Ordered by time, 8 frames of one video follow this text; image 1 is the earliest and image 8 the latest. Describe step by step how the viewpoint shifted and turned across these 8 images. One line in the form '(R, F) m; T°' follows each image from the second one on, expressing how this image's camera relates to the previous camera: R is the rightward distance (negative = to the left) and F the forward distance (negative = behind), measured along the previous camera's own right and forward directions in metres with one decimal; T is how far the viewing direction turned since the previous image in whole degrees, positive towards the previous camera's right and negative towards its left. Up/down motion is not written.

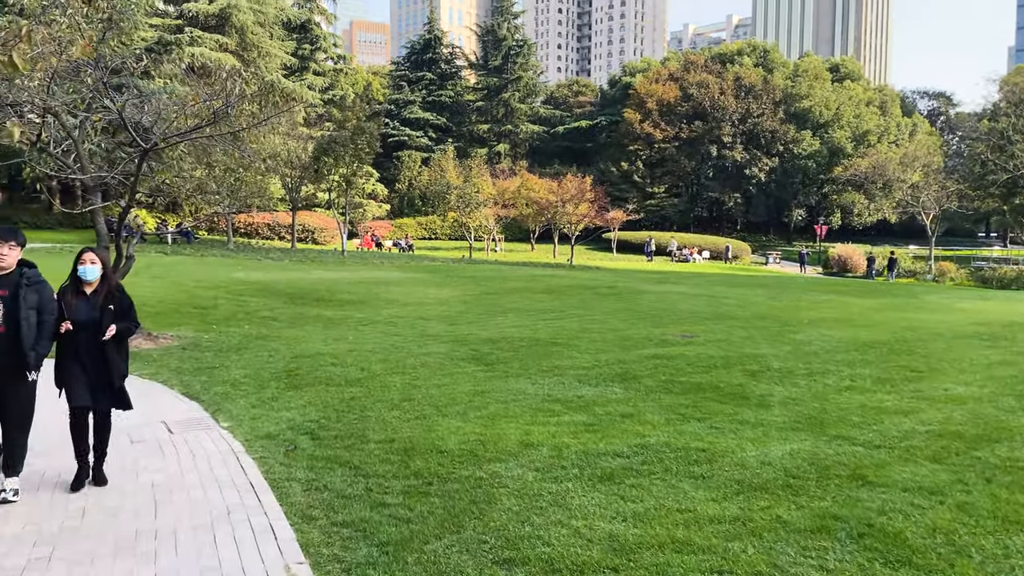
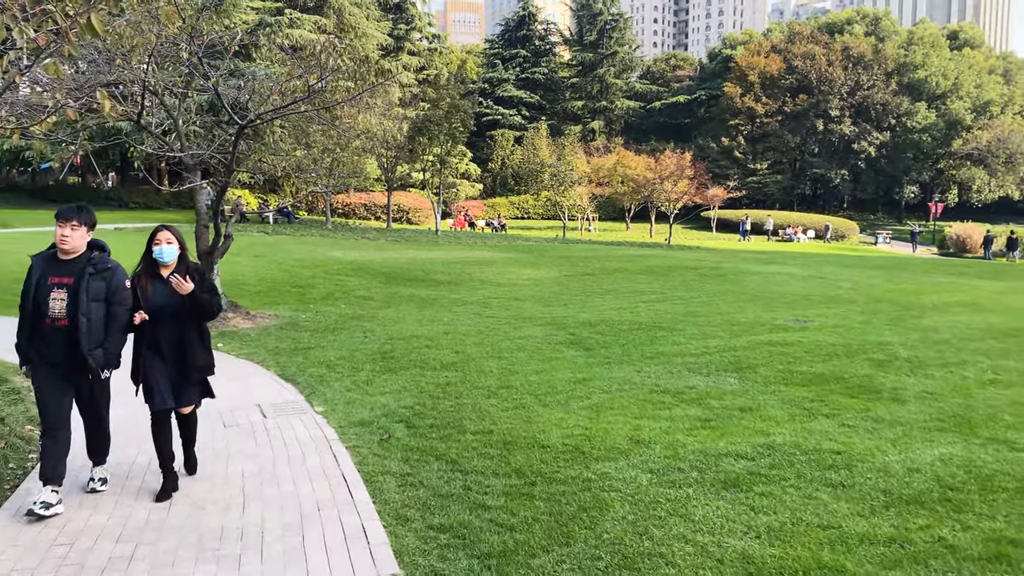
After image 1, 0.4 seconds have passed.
(-0.1, +0.4) m; -6°
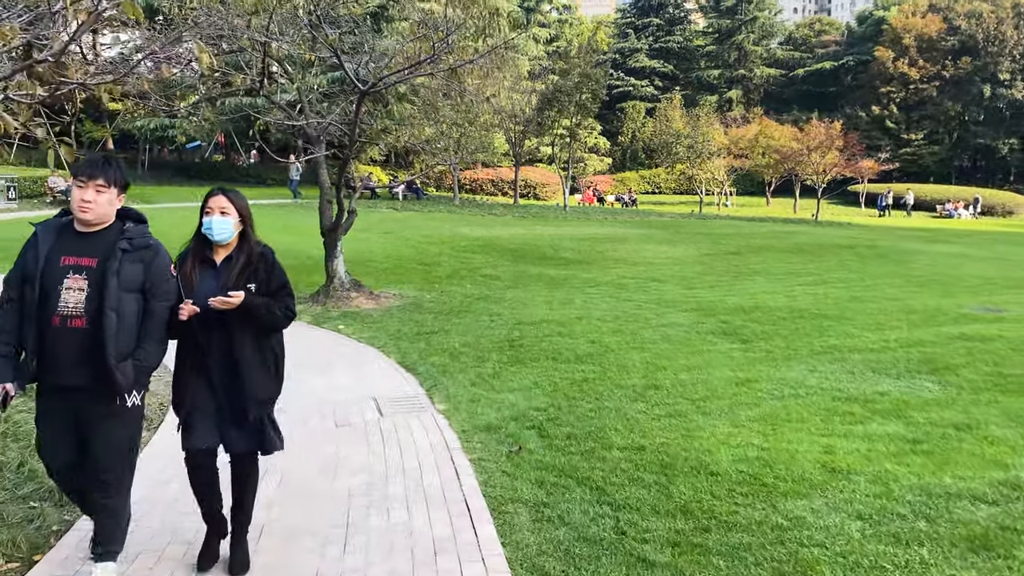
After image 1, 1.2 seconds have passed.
(-0.2, +0.9) m; -8°
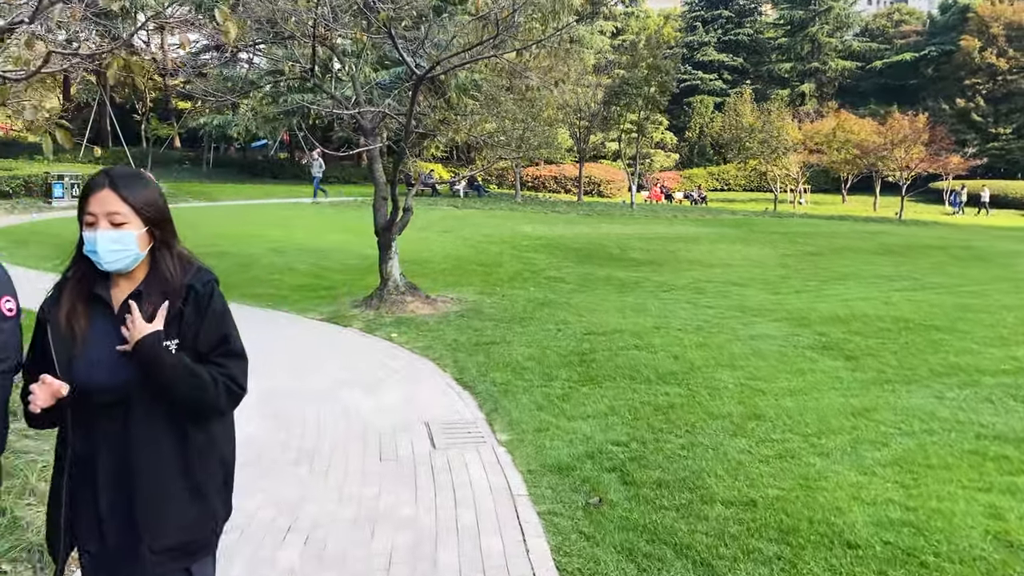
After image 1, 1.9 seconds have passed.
(-0.1, +0.8) m; -4°
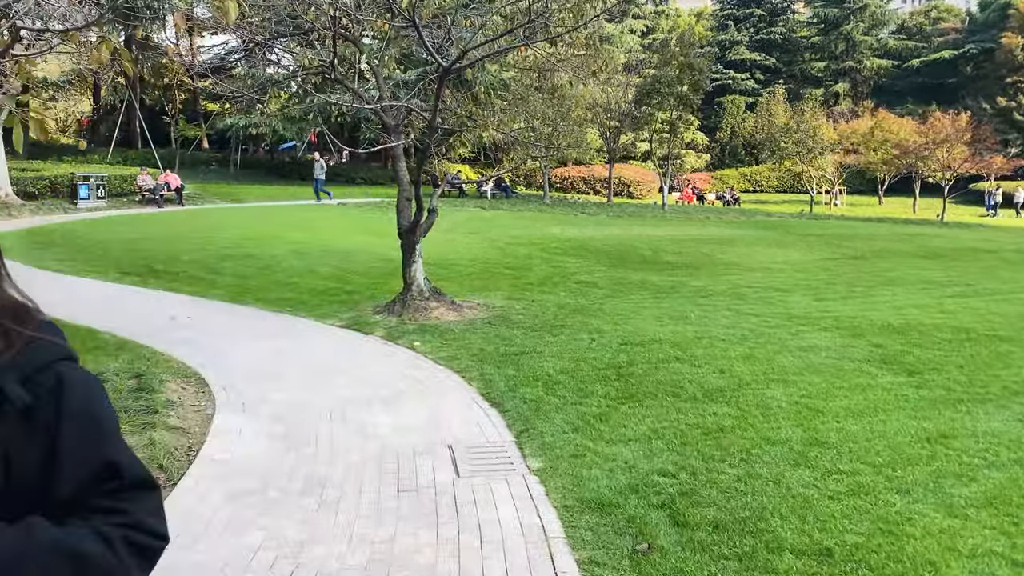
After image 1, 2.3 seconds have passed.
(0.0, +0.4) m; -2°
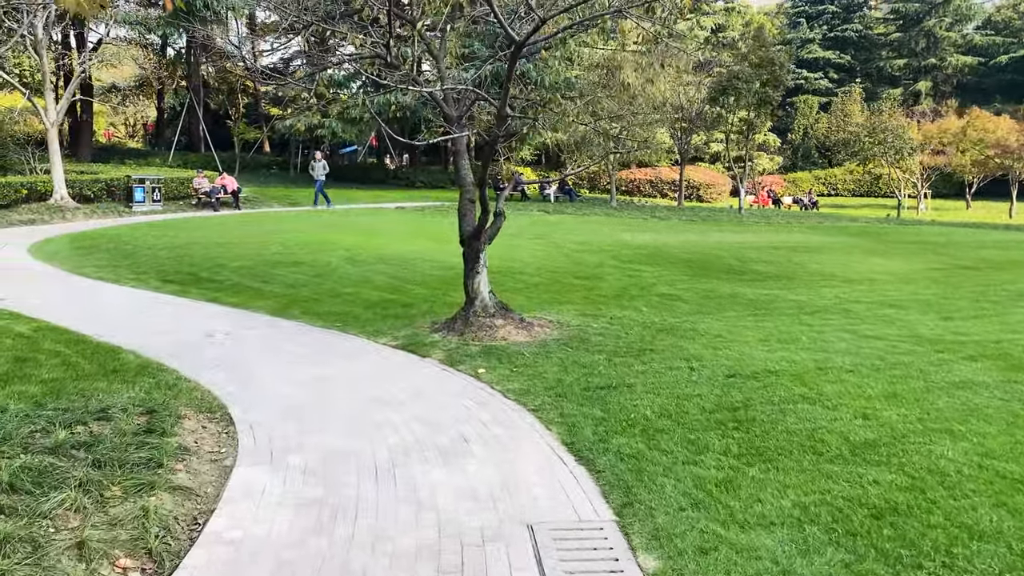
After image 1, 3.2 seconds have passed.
(-0.2, +1.0) m; -4°
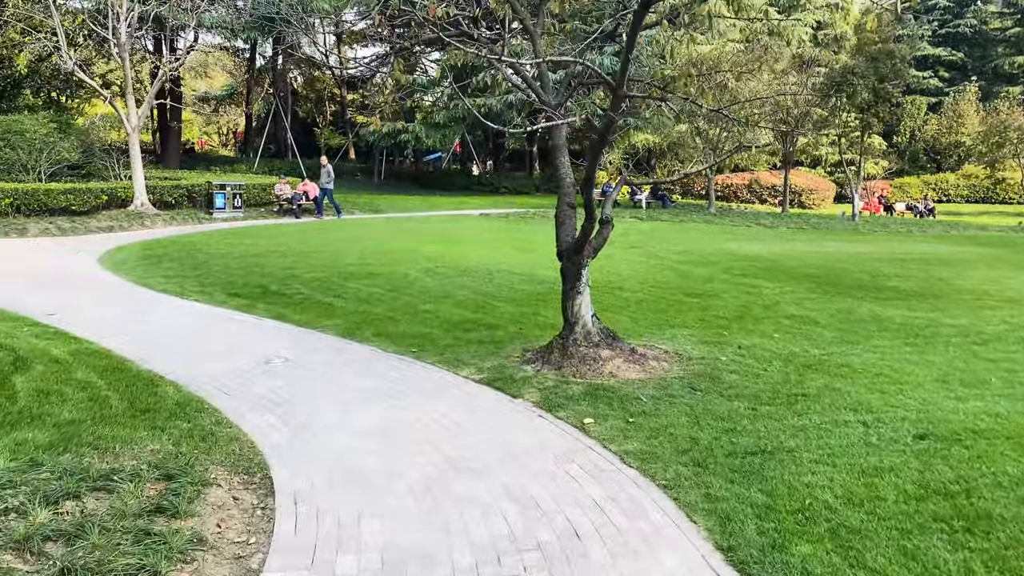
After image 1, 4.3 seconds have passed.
(-0.2, +1.1) m; -5°
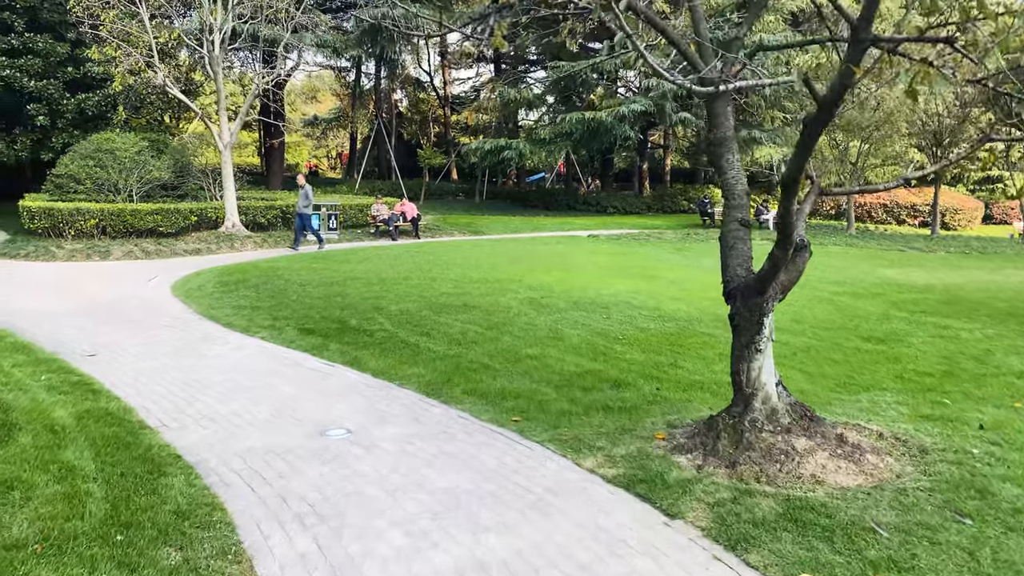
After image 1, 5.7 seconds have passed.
(-0.2, +1.6) m; -7°
